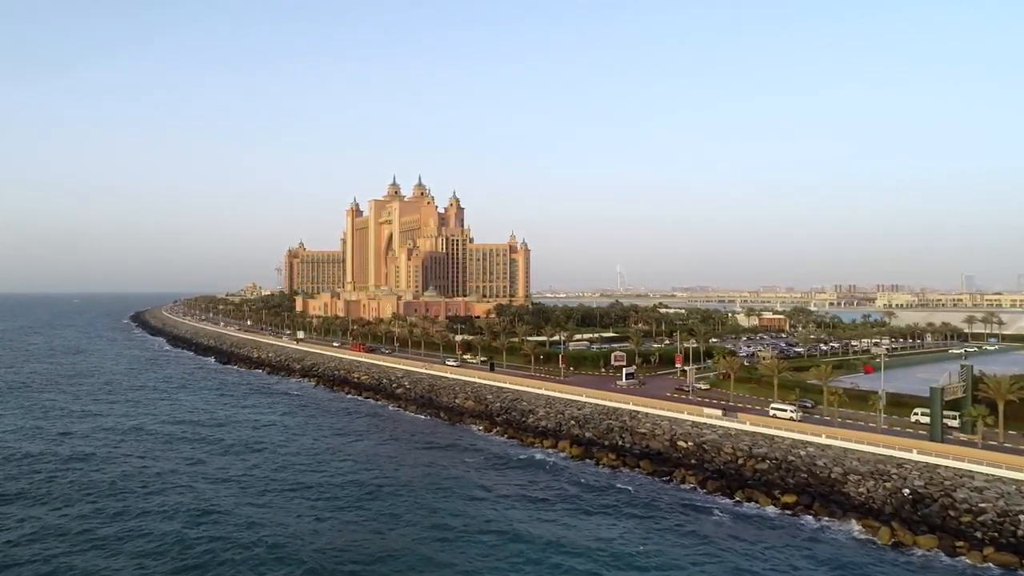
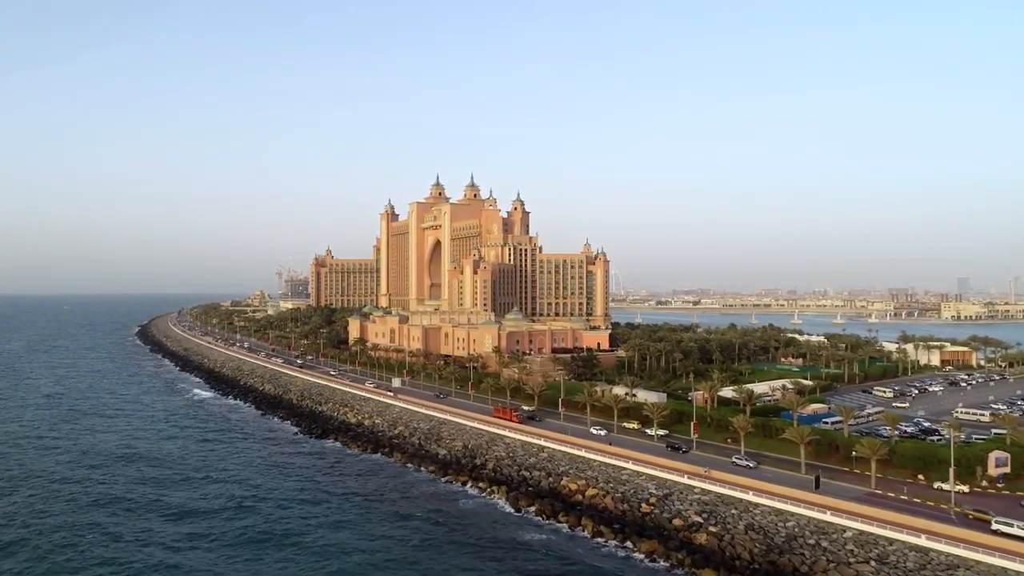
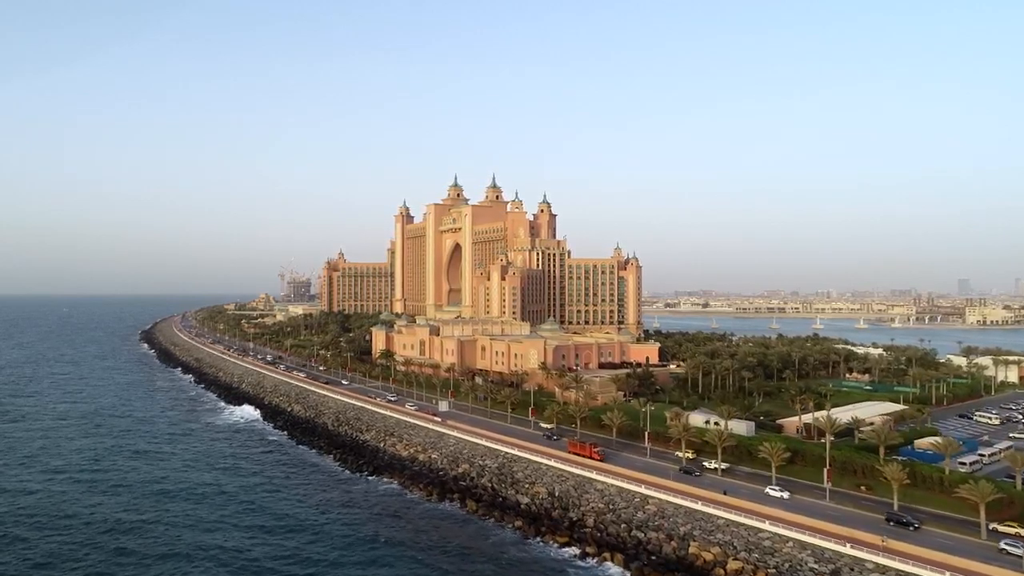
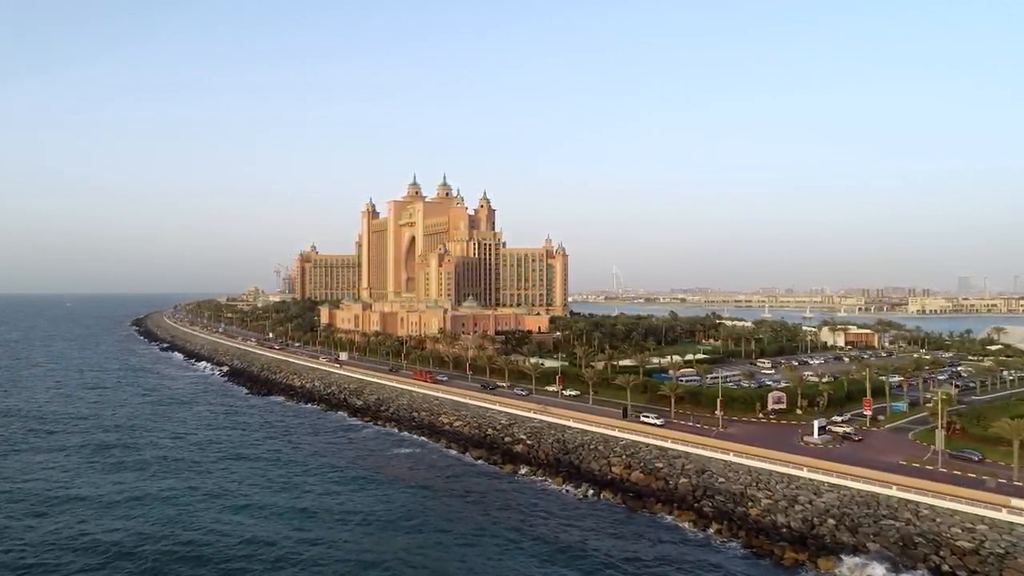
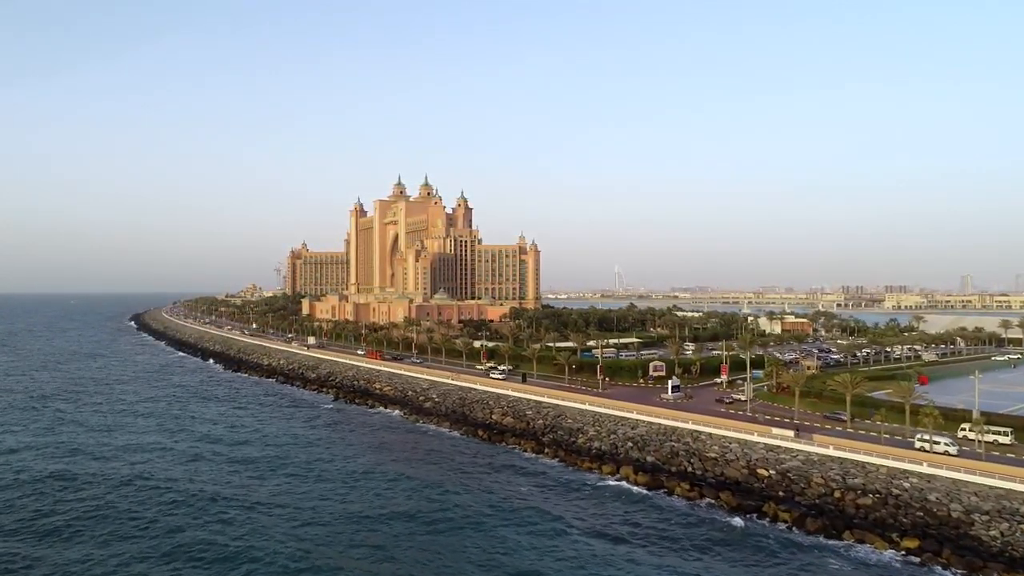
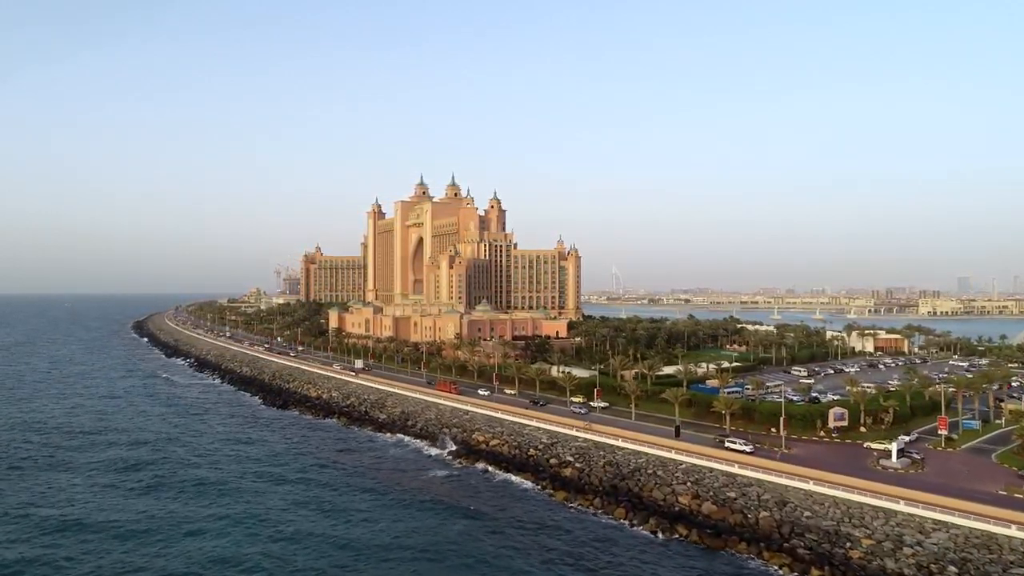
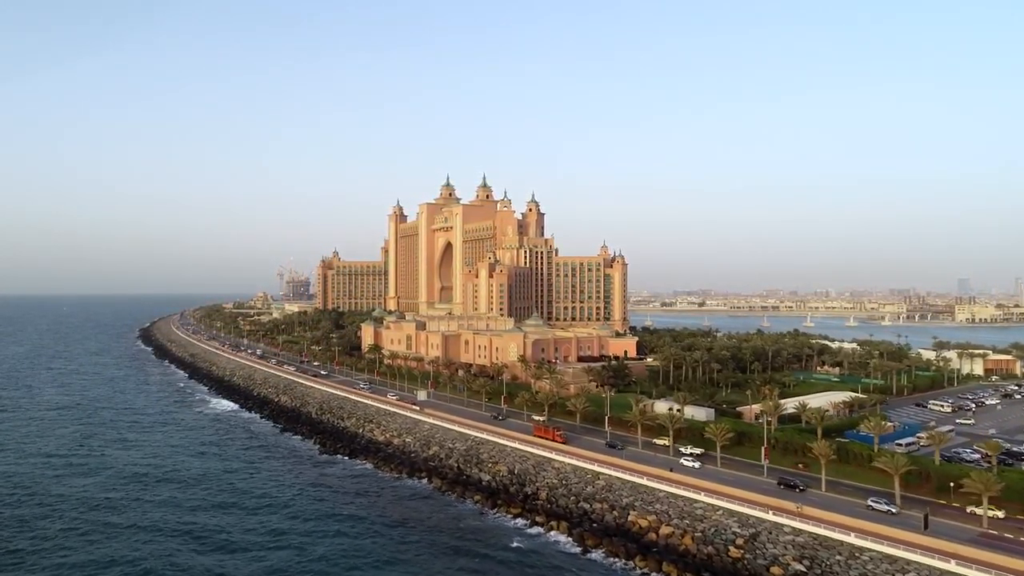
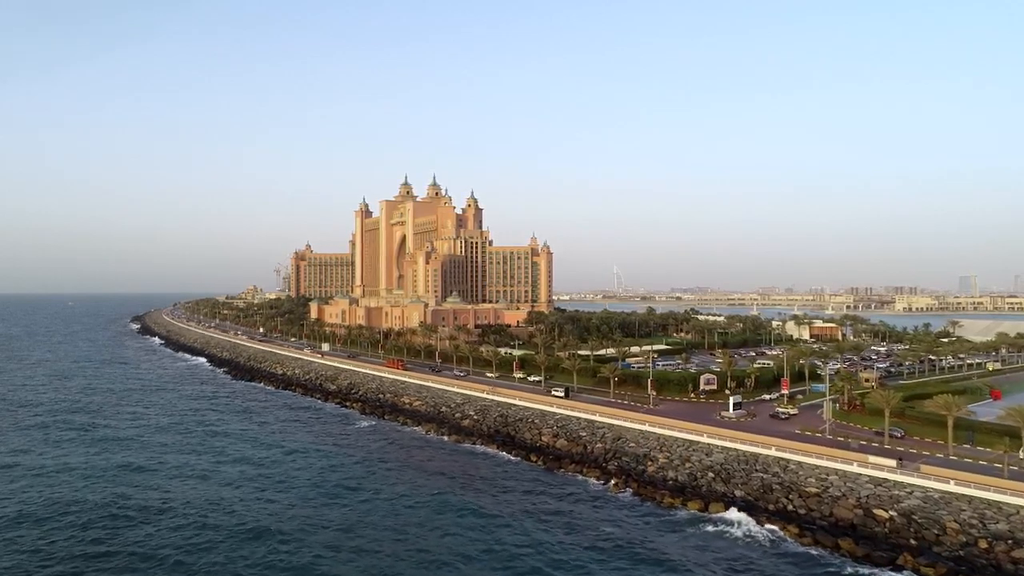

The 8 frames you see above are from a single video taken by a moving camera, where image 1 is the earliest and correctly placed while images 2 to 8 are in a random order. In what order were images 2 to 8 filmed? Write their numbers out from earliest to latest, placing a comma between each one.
5, 8, 4, 6, 2, 7, 3
